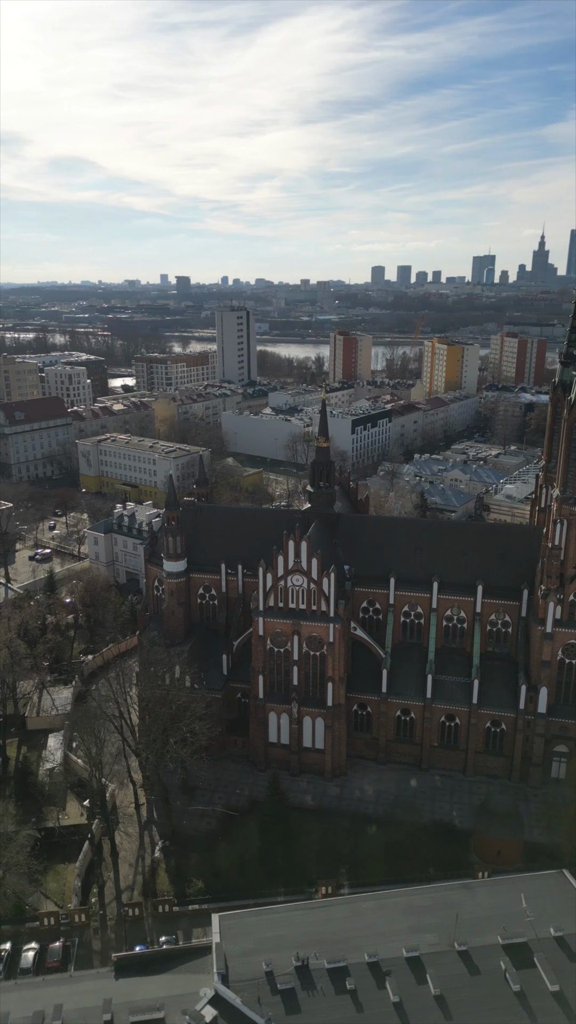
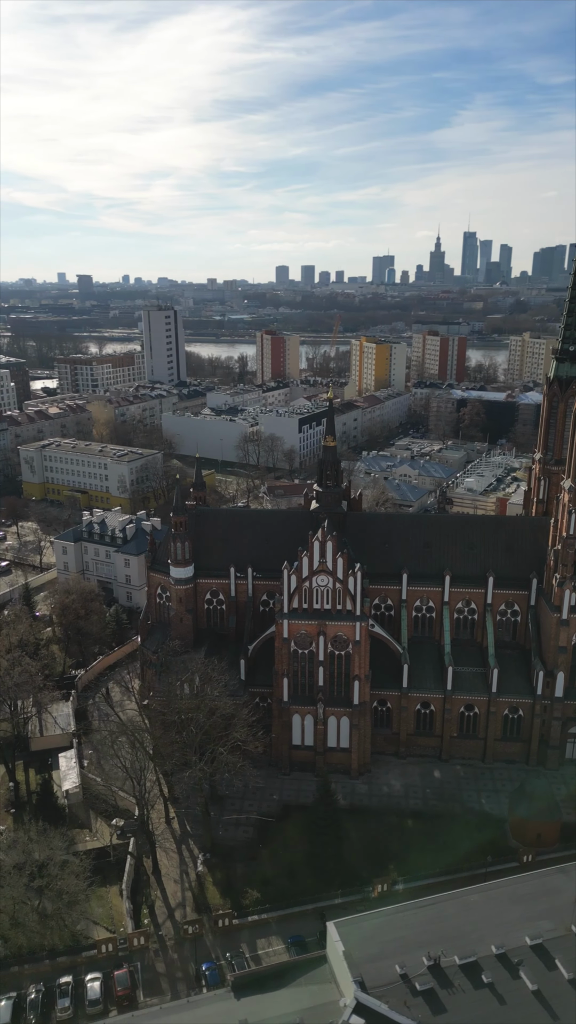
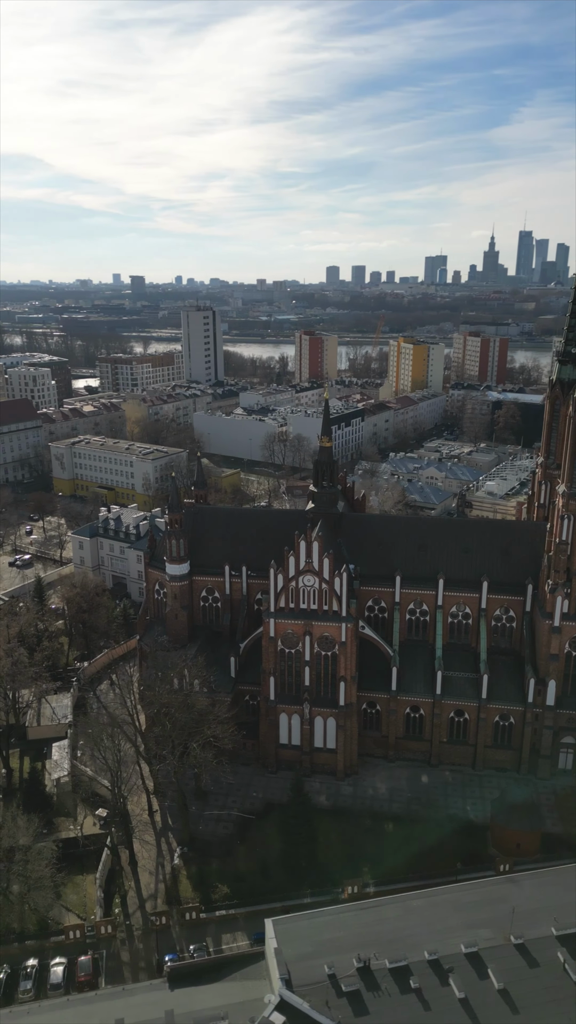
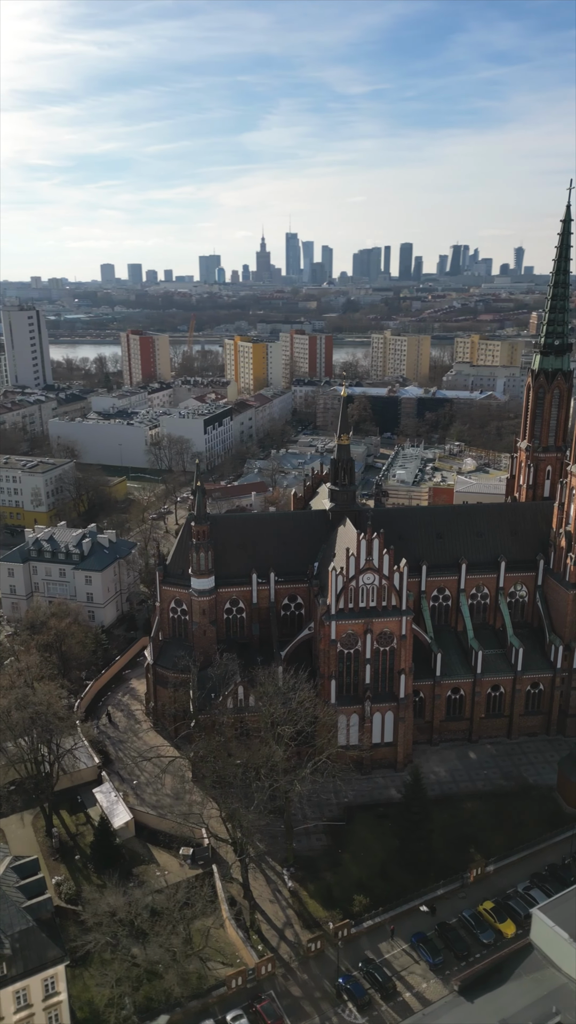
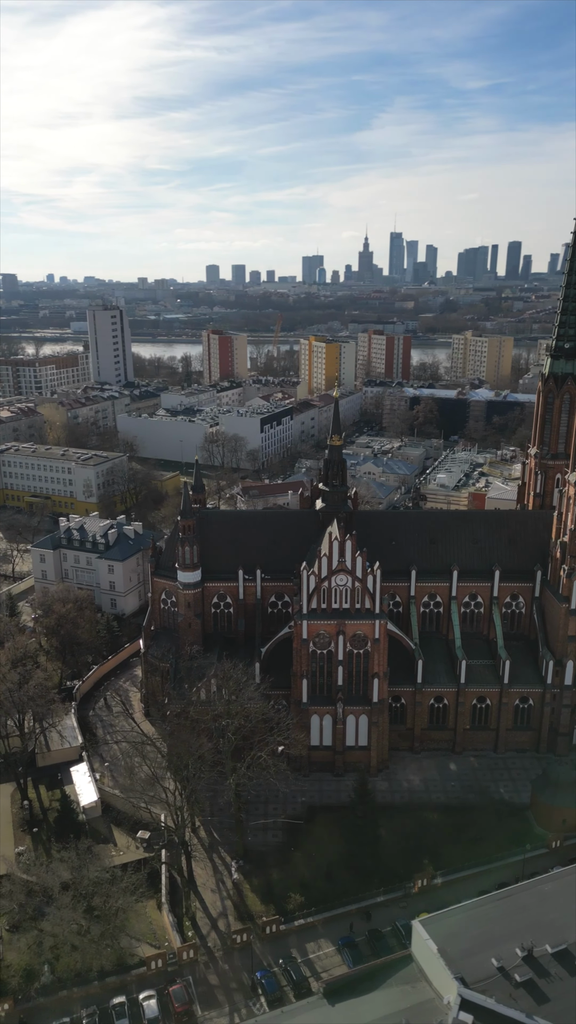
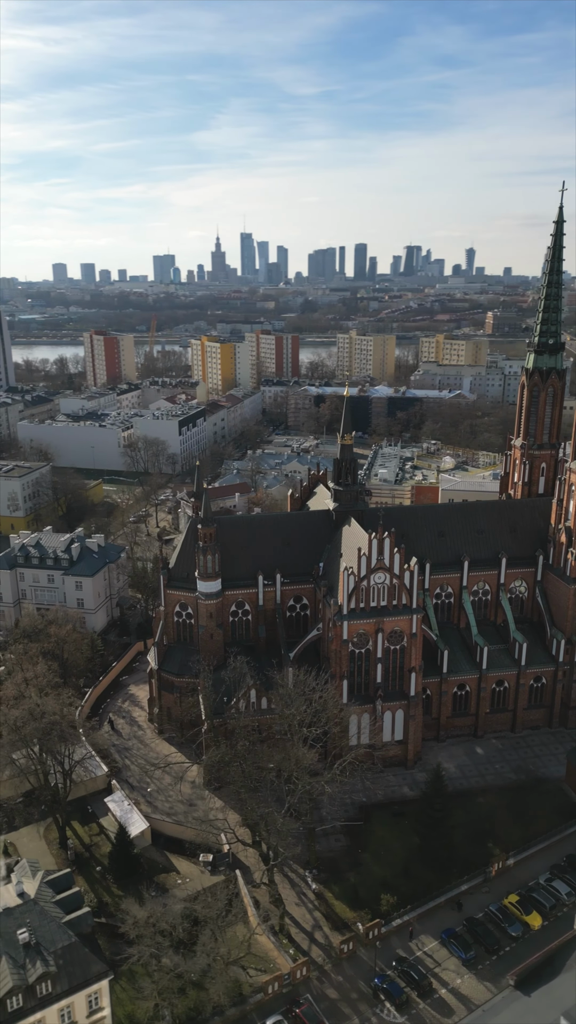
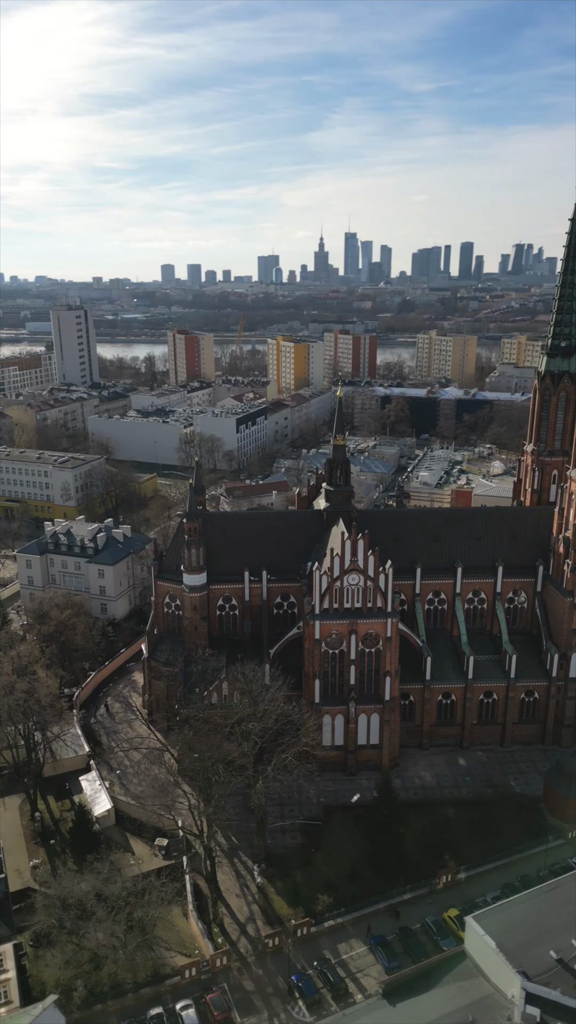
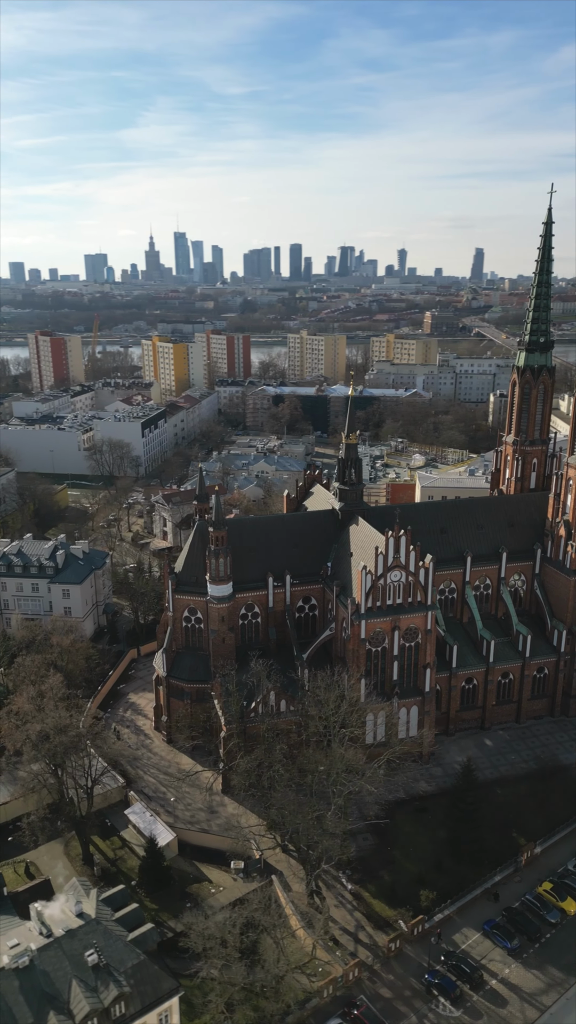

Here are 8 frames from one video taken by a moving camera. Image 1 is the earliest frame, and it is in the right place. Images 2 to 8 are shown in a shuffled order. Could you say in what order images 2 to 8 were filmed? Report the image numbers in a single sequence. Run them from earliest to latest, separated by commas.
3, 2, 5, 7, 4, 6, 8
